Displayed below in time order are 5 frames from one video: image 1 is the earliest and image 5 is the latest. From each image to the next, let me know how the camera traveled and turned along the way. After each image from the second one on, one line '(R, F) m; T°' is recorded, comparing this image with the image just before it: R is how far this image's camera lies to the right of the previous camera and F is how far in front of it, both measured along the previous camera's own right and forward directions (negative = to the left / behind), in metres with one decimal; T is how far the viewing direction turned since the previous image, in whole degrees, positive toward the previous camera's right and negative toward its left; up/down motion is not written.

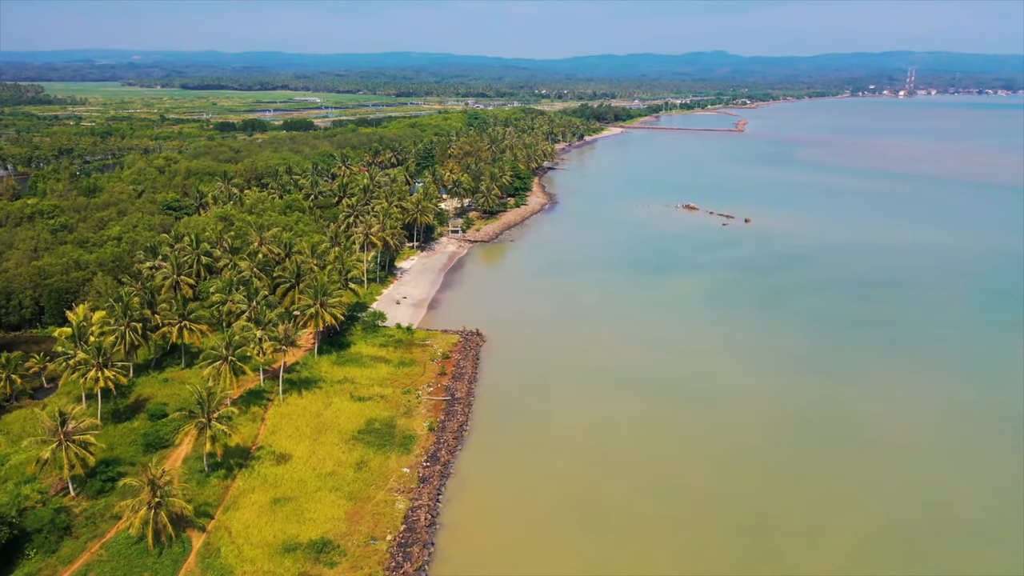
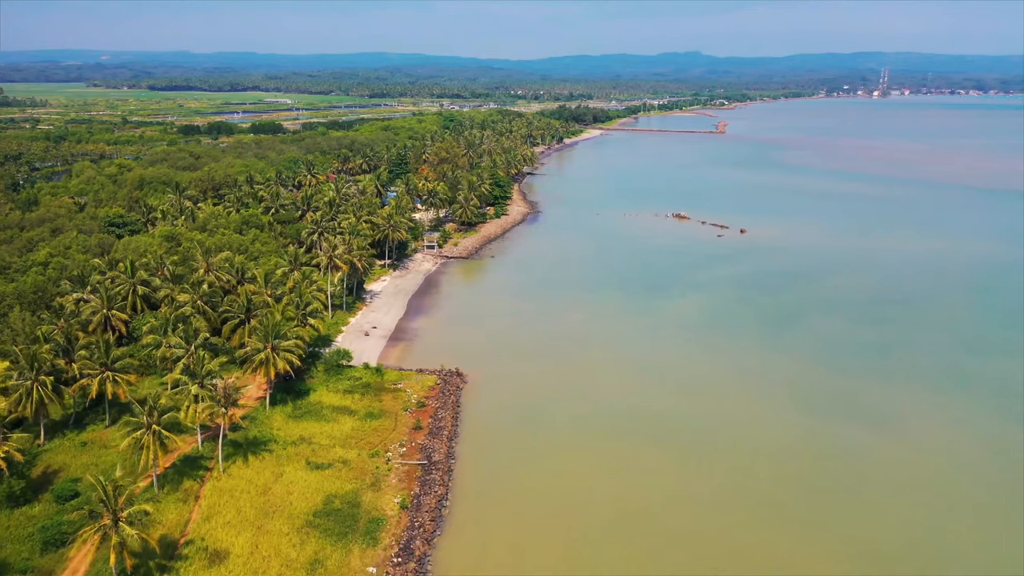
(-0.4, +5.4) m; +2°
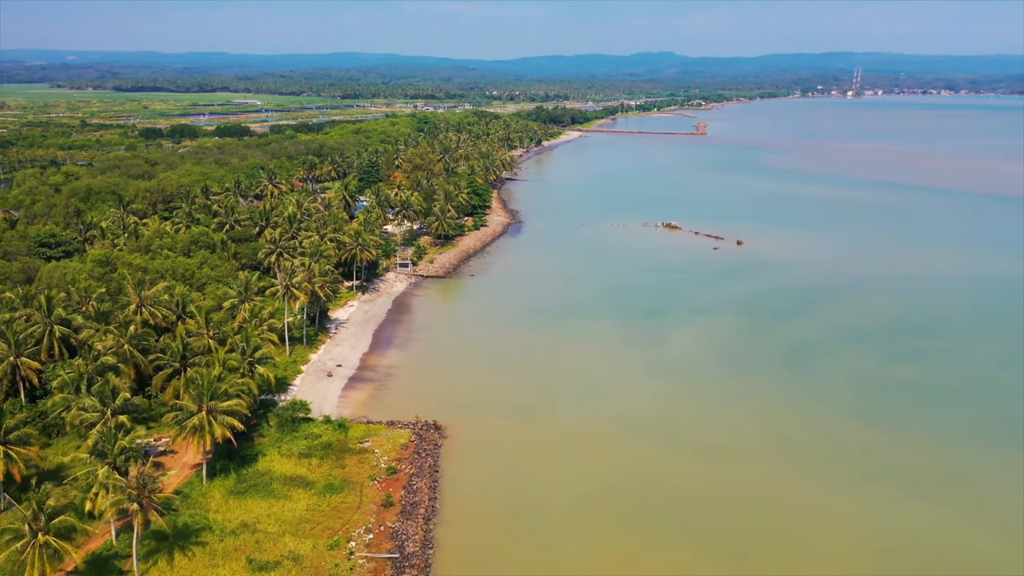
(-0.4, +5.4) m; +2°
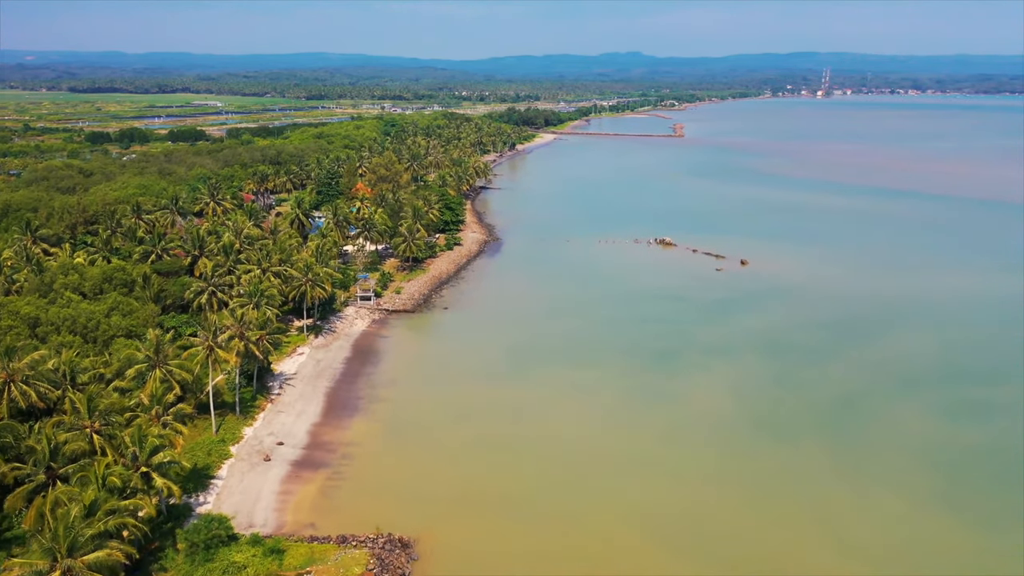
(-0.6, +7.7) m; +2°
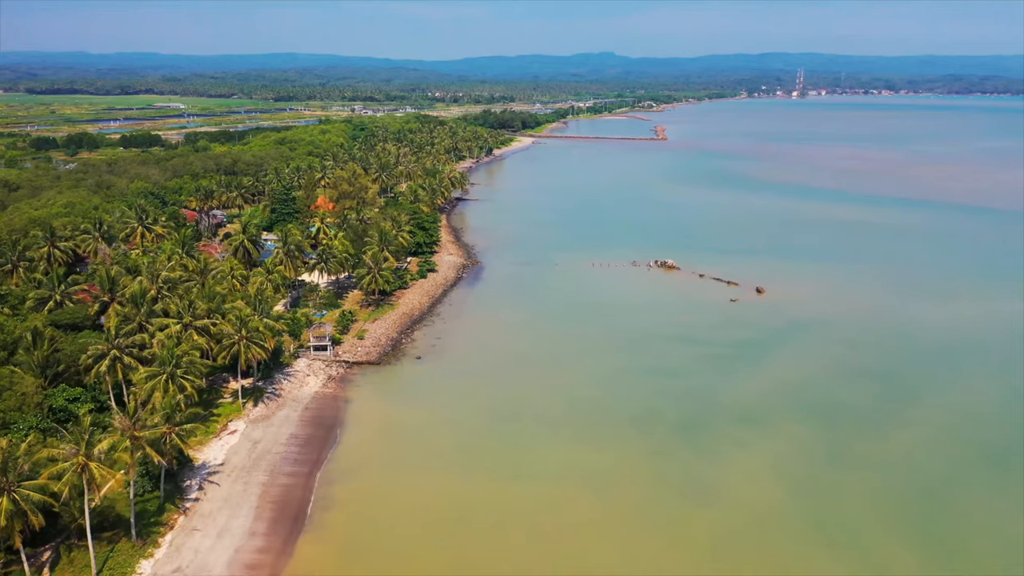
(-0.6, +8.2) m; +2°
